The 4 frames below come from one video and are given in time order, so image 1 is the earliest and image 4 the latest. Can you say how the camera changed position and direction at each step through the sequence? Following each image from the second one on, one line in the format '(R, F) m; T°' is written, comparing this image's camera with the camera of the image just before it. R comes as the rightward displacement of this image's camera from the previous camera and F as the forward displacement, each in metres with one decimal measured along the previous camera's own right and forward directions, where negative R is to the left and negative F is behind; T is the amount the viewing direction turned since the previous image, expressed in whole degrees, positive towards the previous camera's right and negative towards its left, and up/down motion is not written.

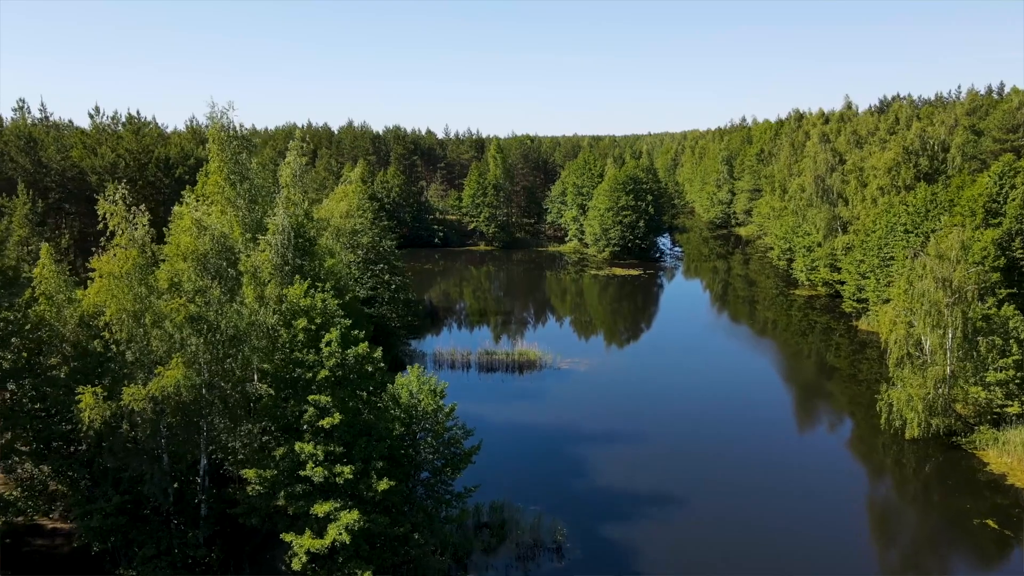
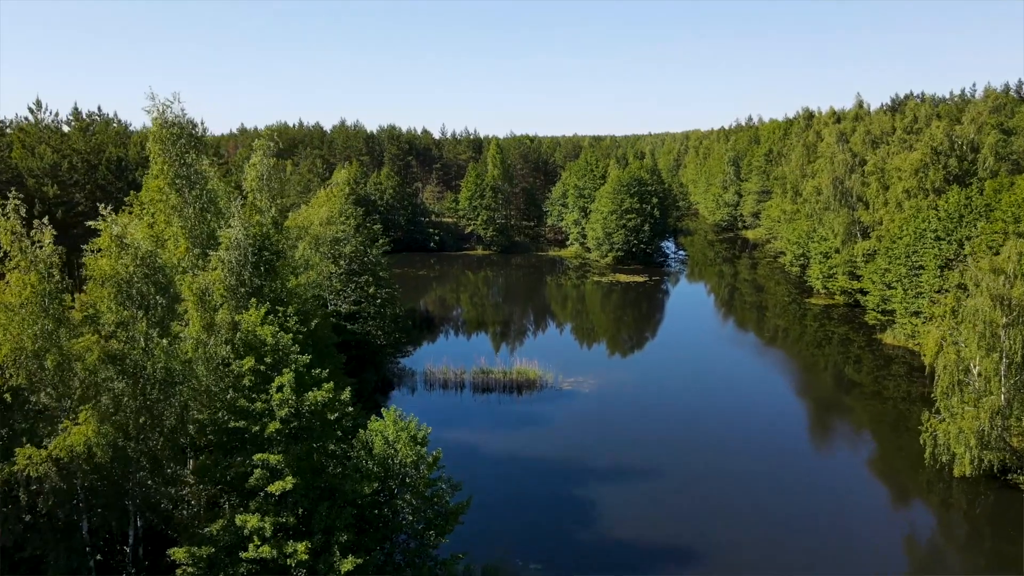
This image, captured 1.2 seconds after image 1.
(+0.1, +2.9) m; 0°
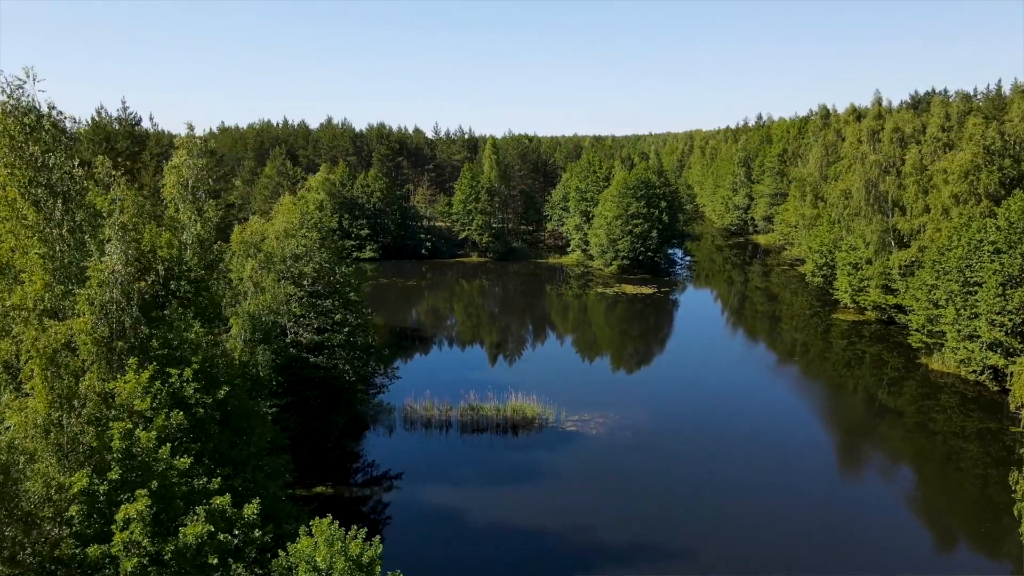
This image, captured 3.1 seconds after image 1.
(+0.2, +4.6) m; 0°
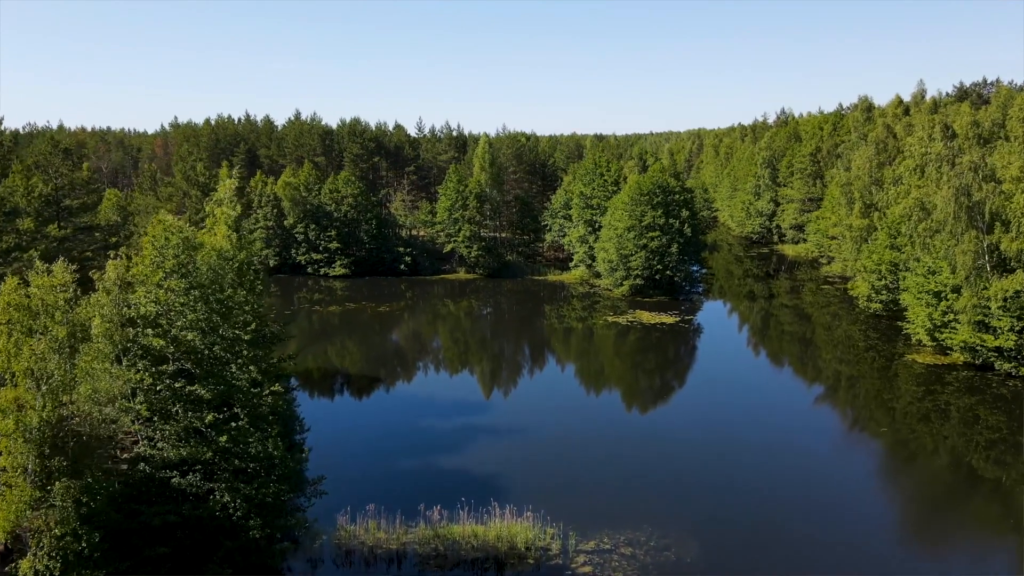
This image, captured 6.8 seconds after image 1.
(+0.4, +9.0) m; 0°
